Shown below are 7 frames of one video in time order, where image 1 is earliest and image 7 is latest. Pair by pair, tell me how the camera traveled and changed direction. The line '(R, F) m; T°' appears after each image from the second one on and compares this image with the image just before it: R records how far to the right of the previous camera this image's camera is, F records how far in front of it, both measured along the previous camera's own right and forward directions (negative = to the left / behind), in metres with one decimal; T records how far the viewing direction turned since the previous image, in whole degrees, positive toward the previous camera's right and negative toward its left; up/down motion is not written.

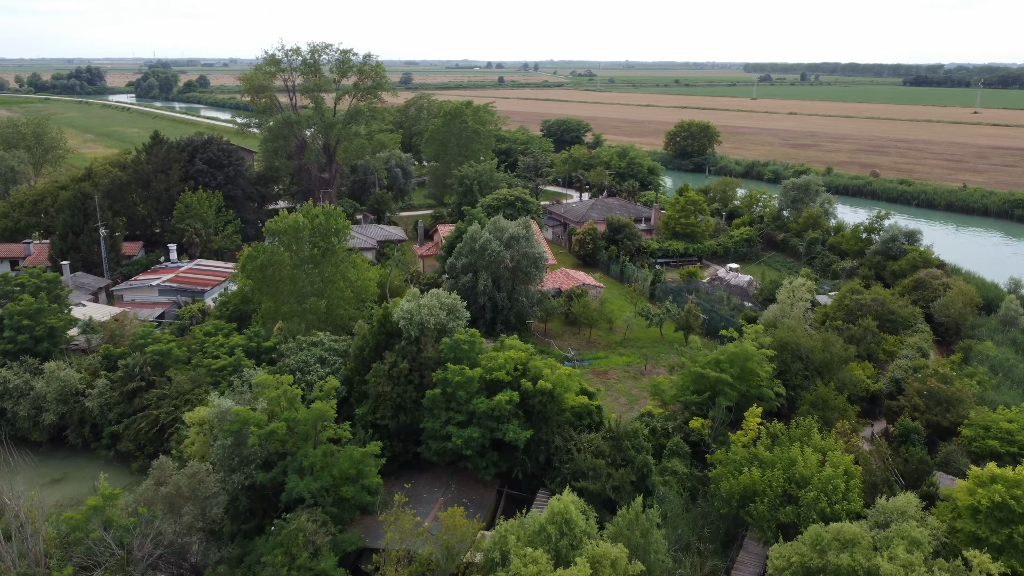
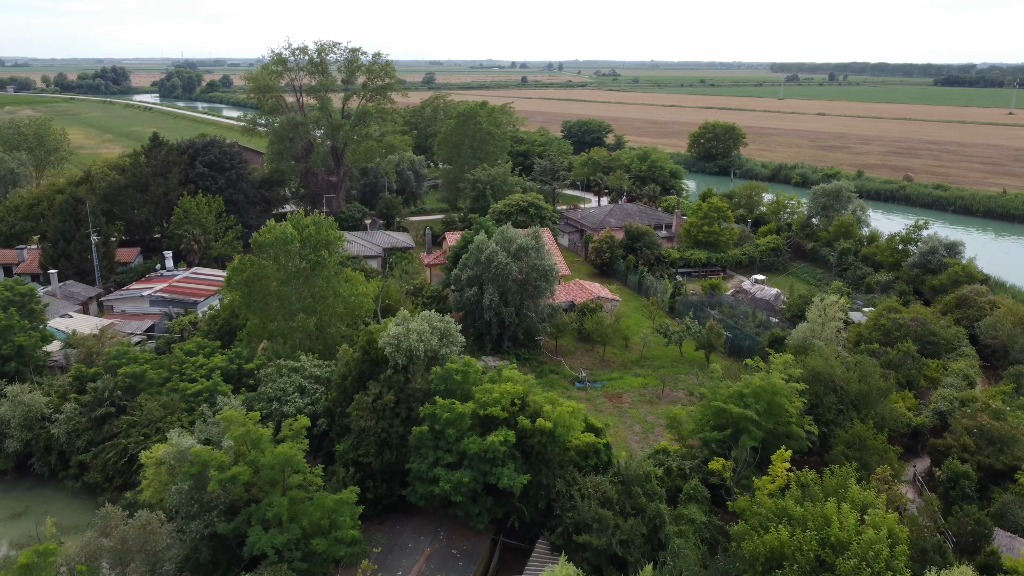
(+0.6, +2.0) m; -2°
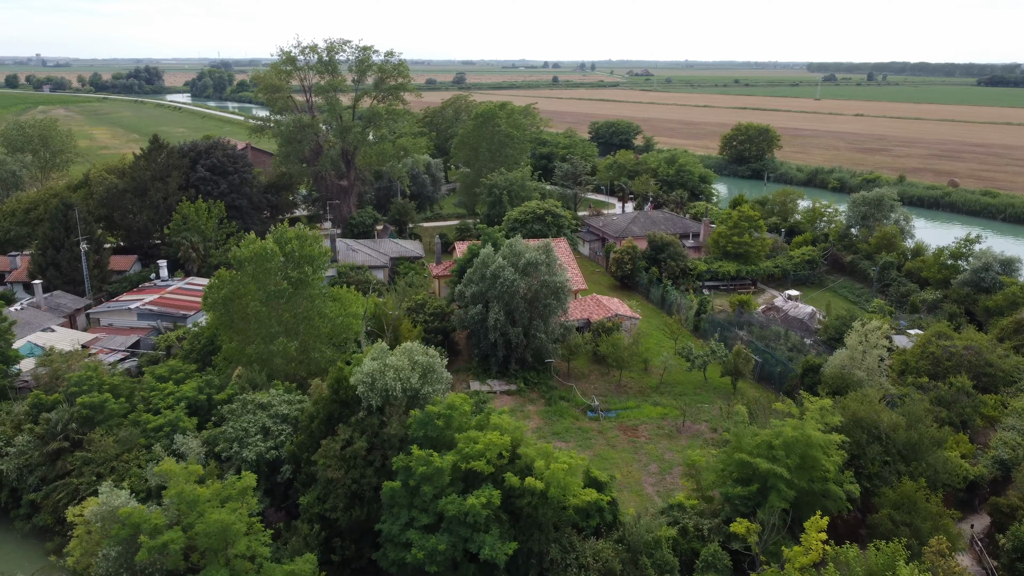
(+0.8, +2.3) m; -2°
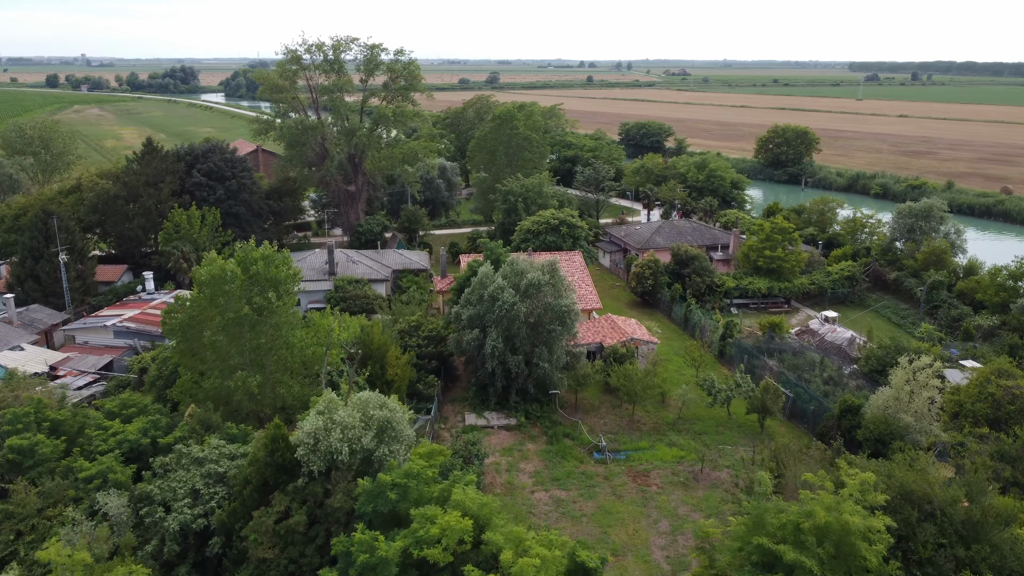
(+1.1, +2.6) m; -3°
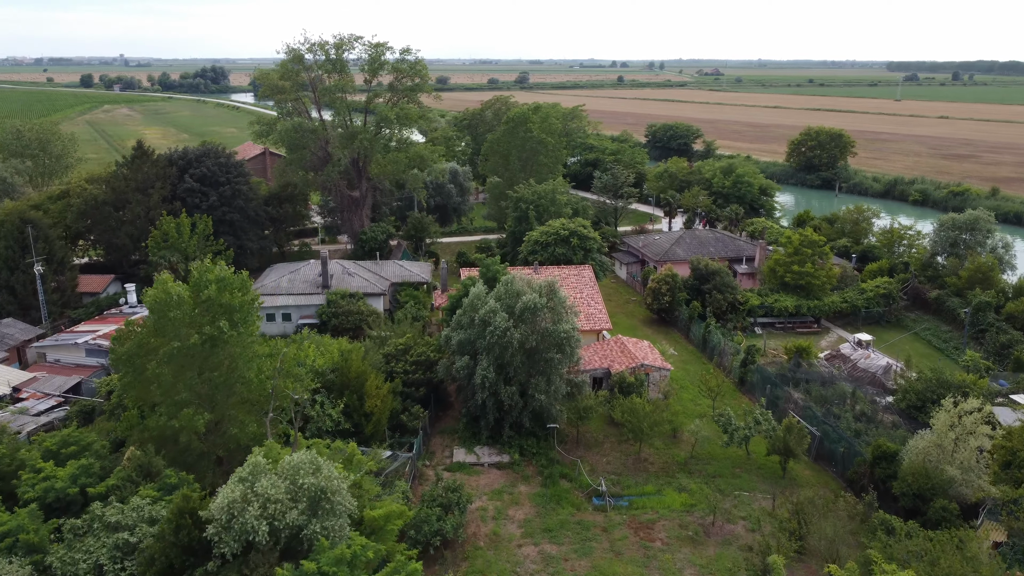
(+1.1, +2.2) m; -2°
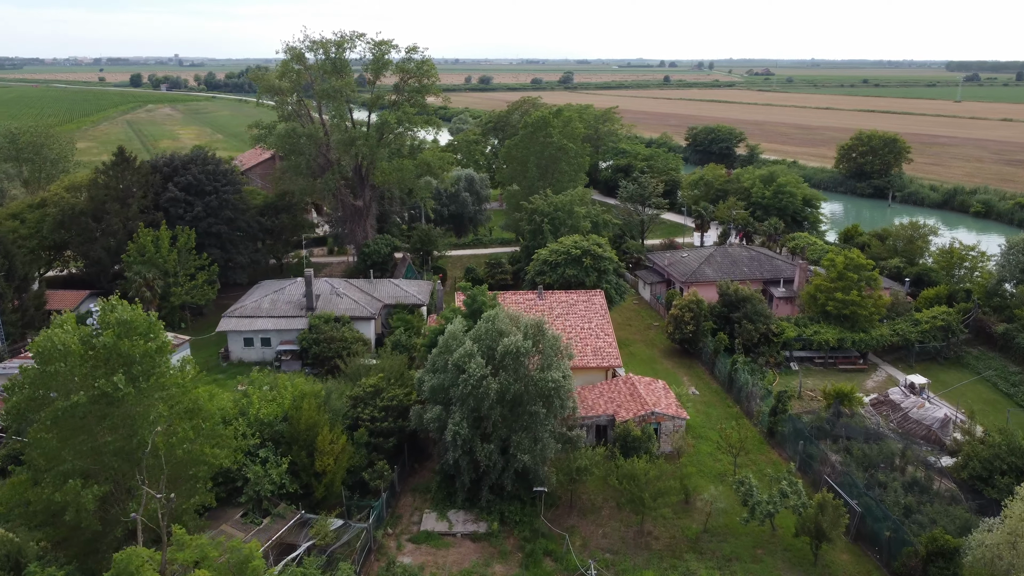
(+1.6, +3.2) m; -3°
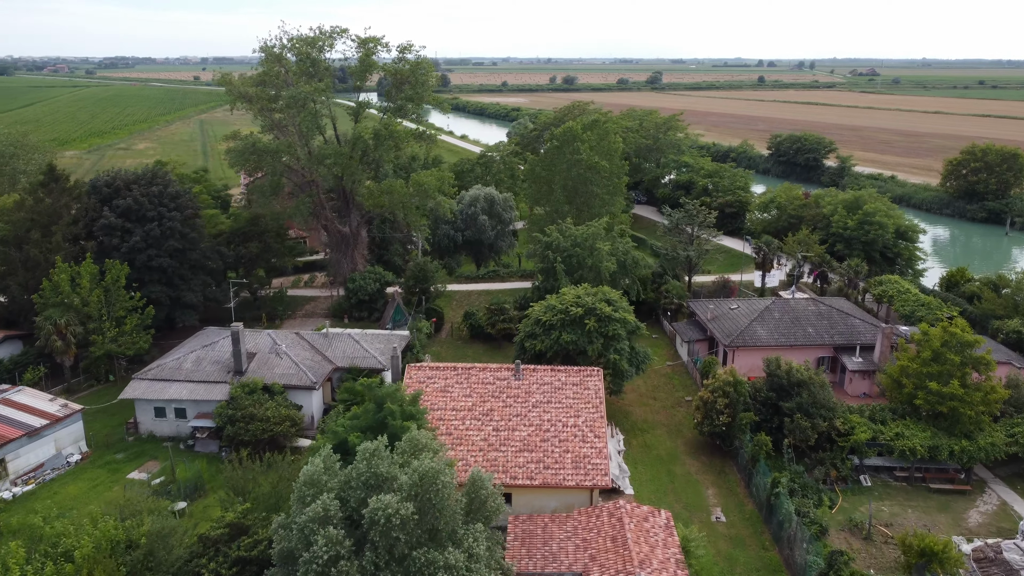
(+3.4, +6.6) m; -7°
